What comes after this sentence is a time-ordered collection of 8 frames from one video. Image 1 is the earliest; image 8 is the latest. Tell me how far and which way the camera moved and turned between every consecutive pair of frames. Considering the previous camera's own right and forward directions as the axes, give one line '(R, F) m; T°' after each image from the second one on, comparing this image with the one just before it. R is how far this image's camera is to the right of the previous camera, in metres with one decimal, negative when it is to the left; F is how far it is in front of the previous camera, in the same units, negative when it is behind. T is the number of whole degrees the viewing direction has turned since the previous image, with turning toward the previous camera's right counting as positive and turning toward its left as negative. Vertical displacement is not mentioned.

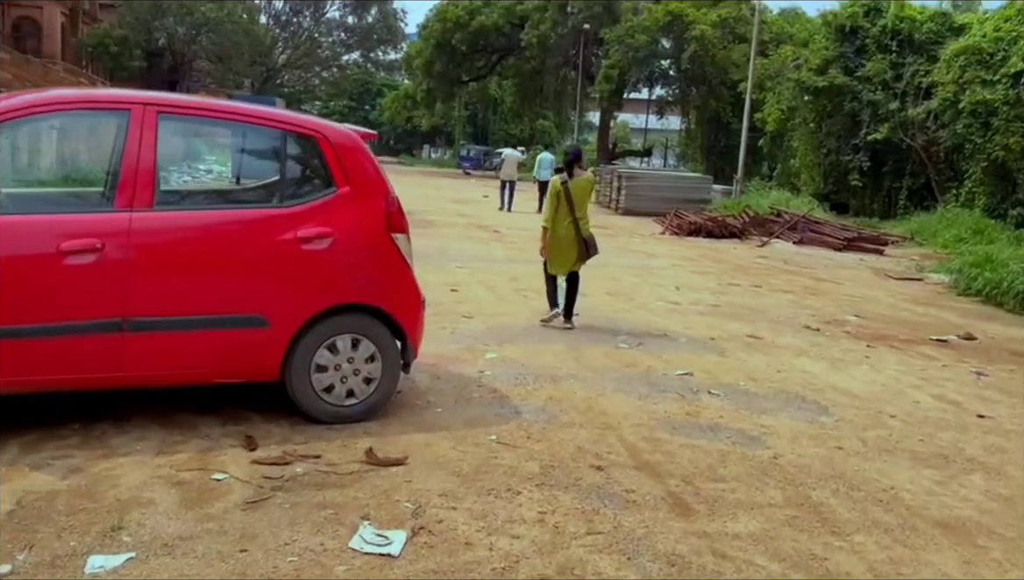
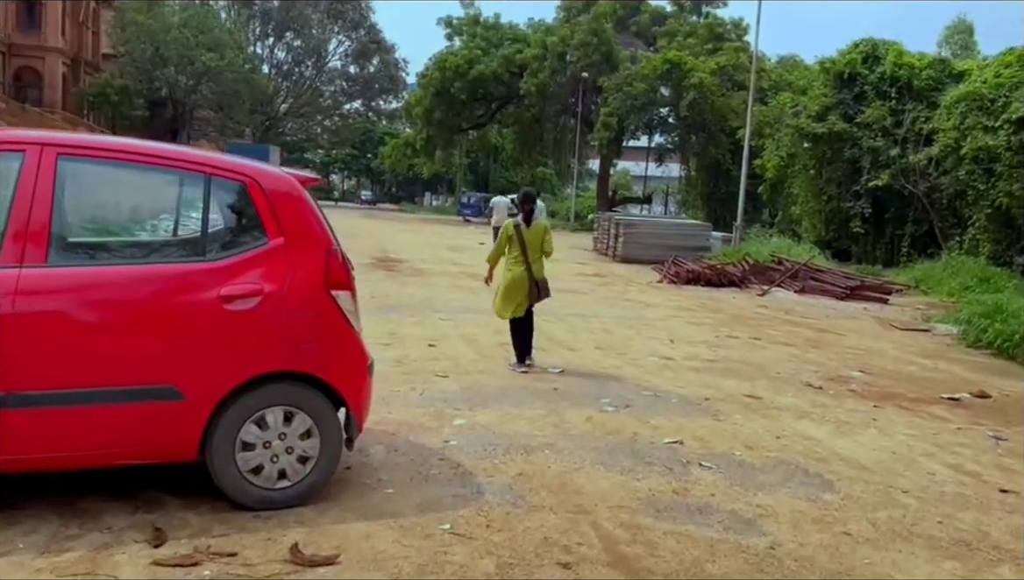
(+0.2, +0.6) m; 0°
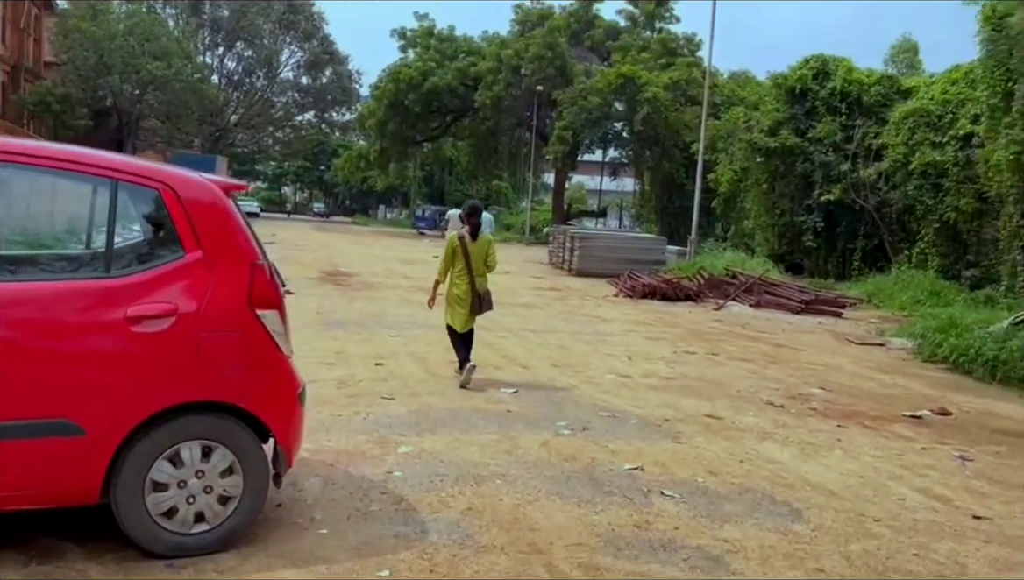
(0.0, +0.4) m; +3°
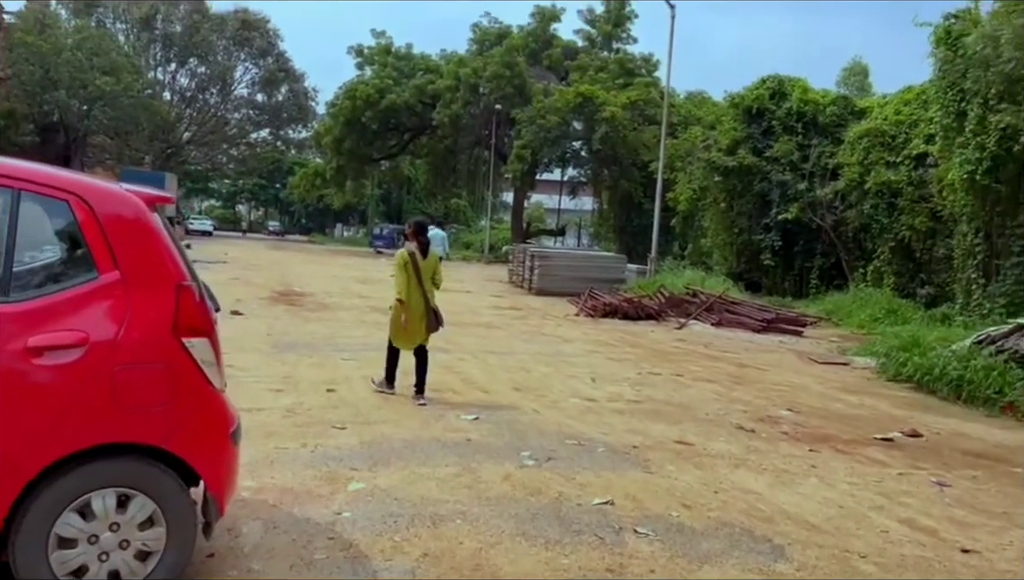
(0.0, +0.4) m; +3°
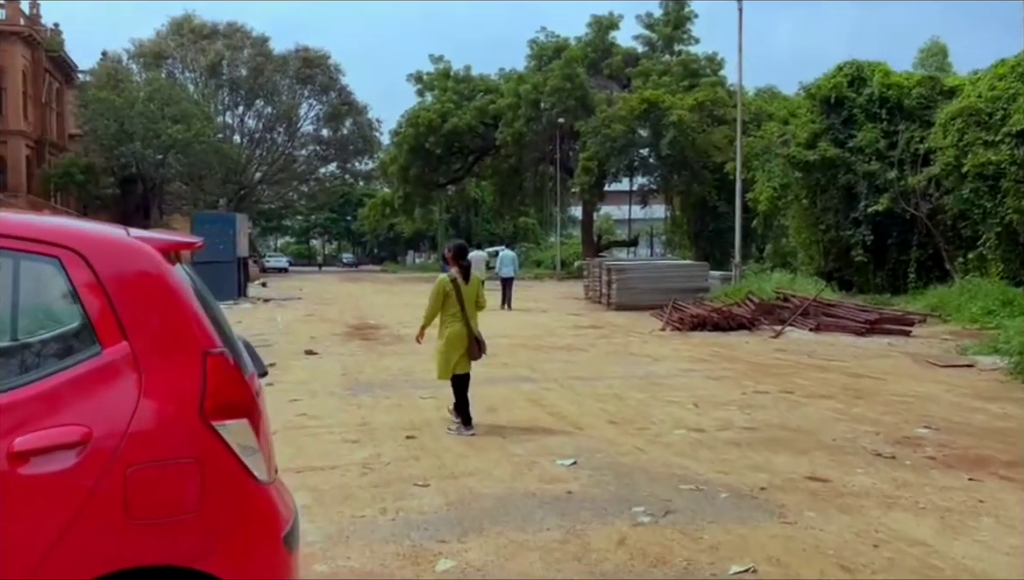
(-0.1, +0.9) m; -5°
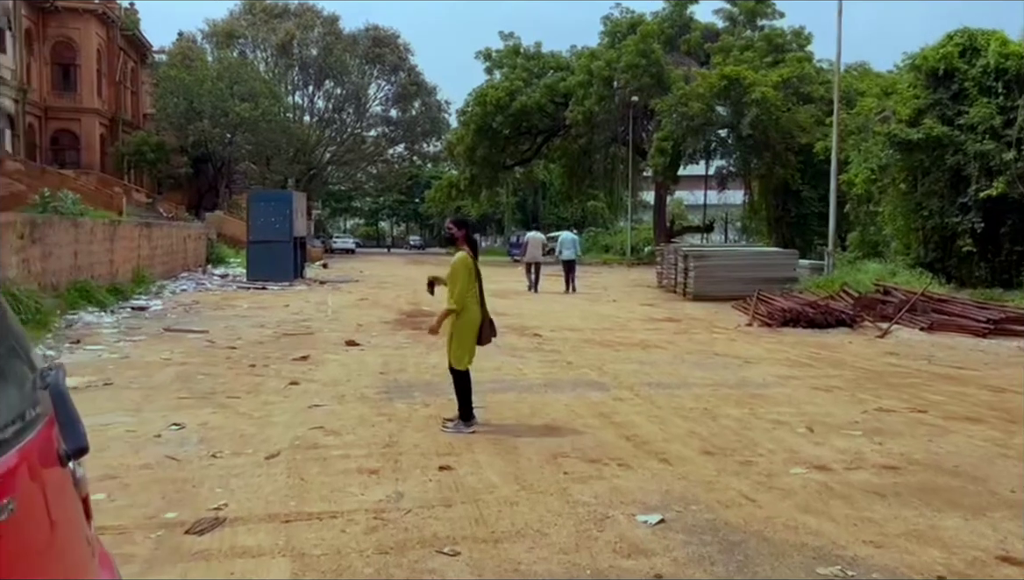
(0.0, +1.9) m; -4°
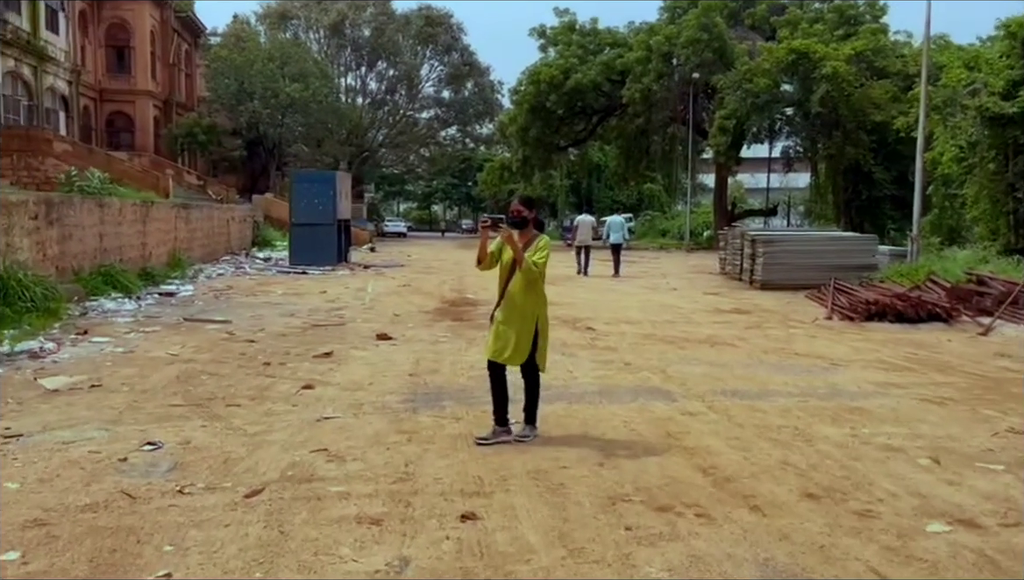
(0.0, +1.5) m; -4°
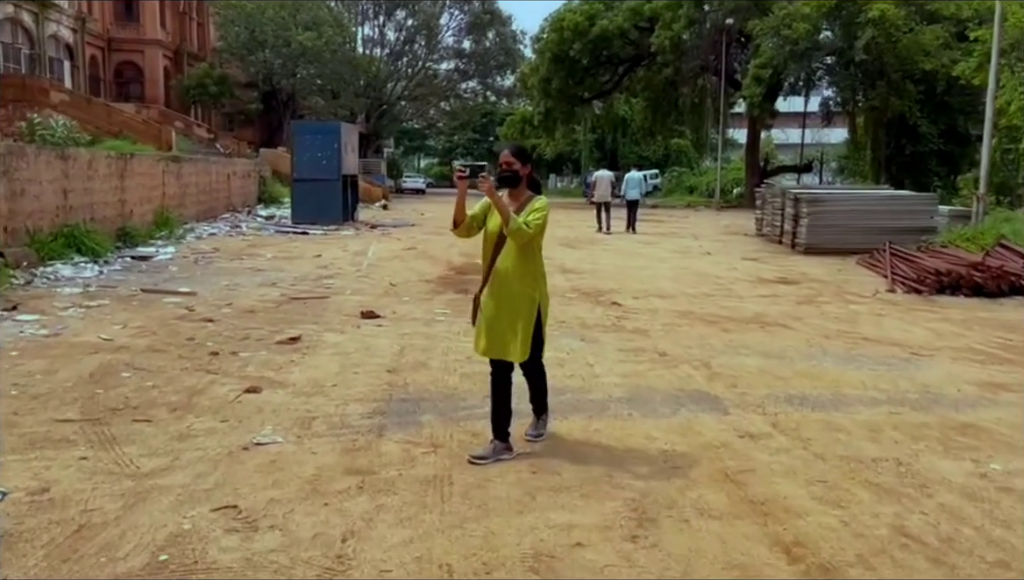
(+0.1, +2.0) m; -2°
